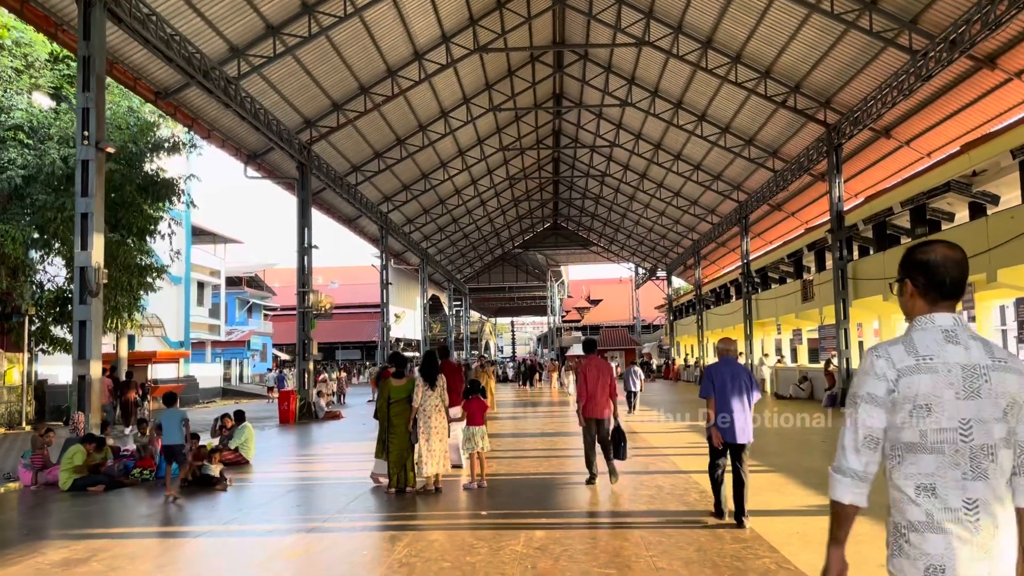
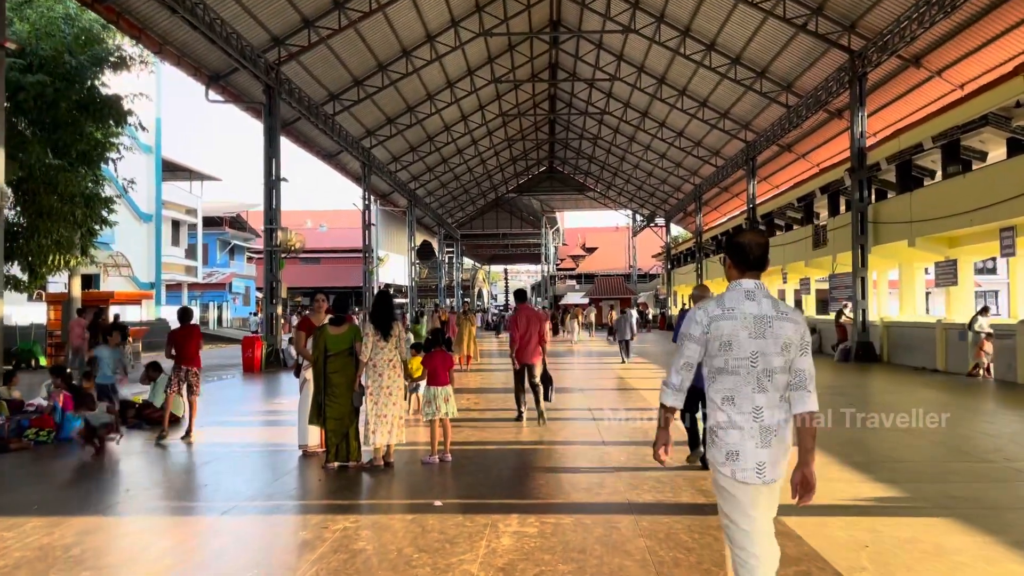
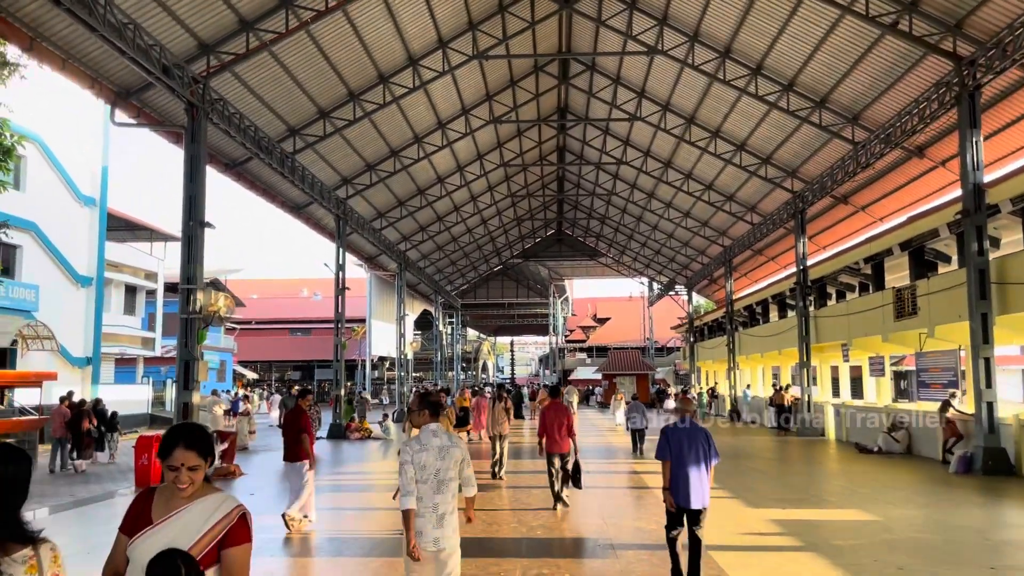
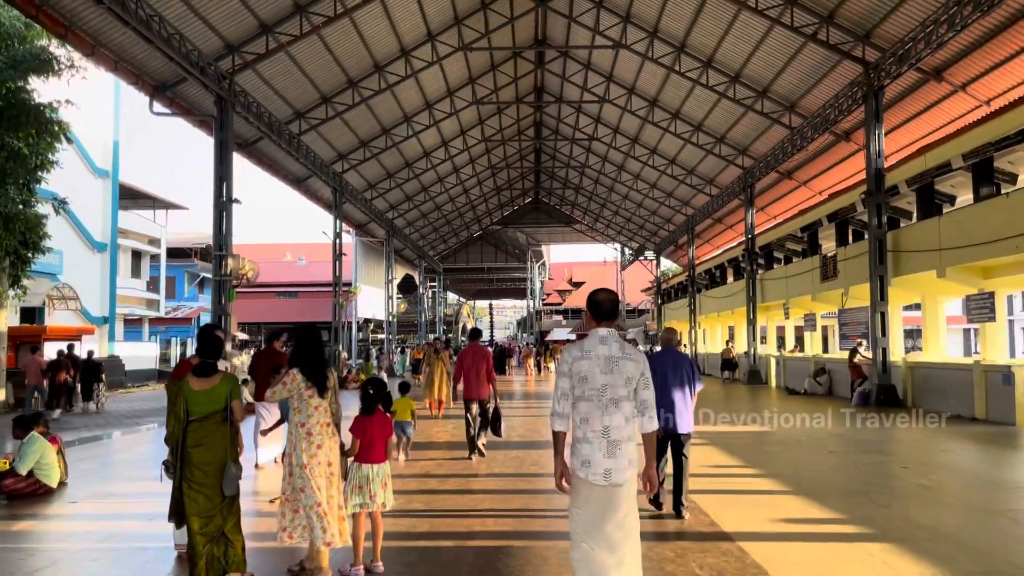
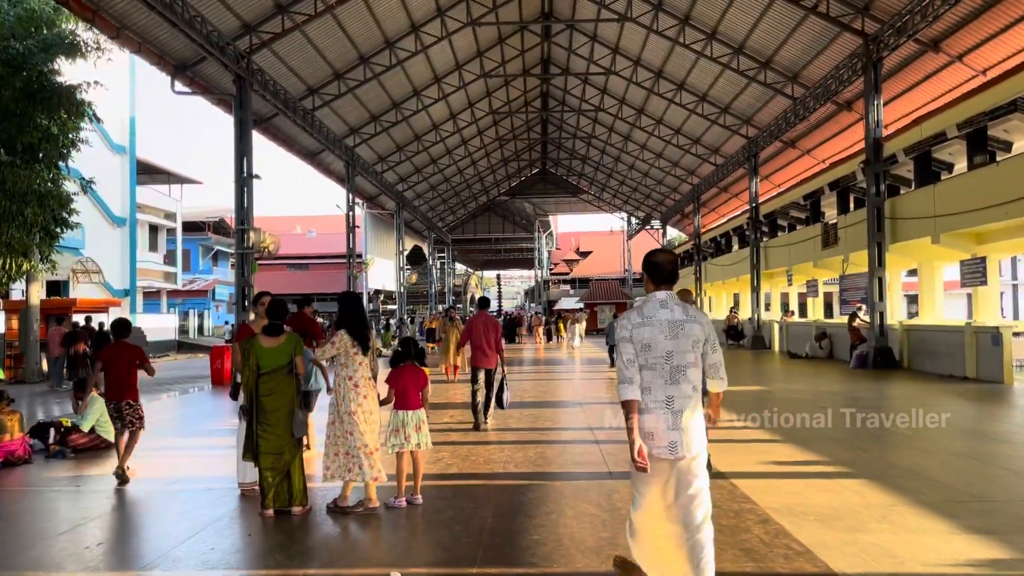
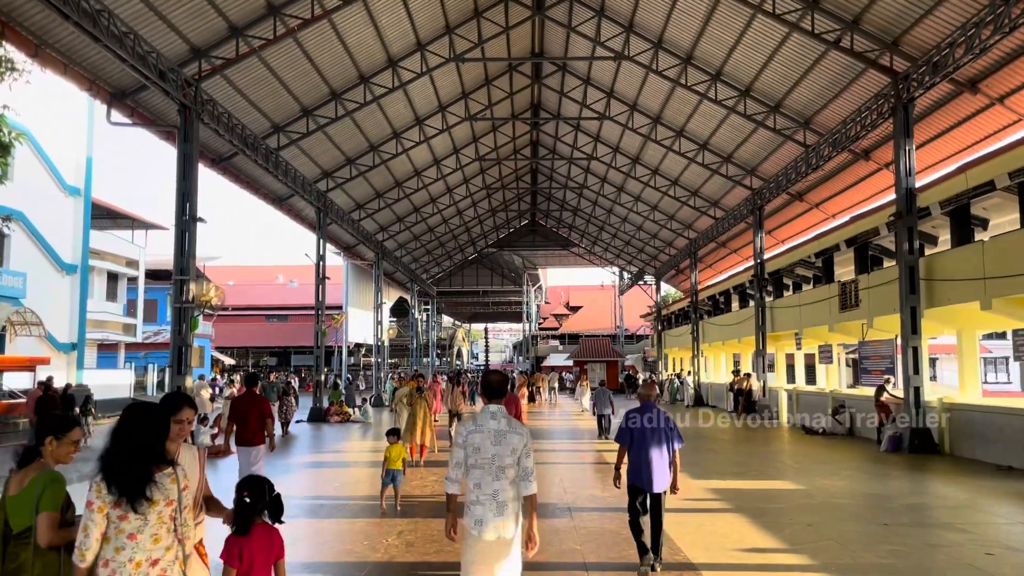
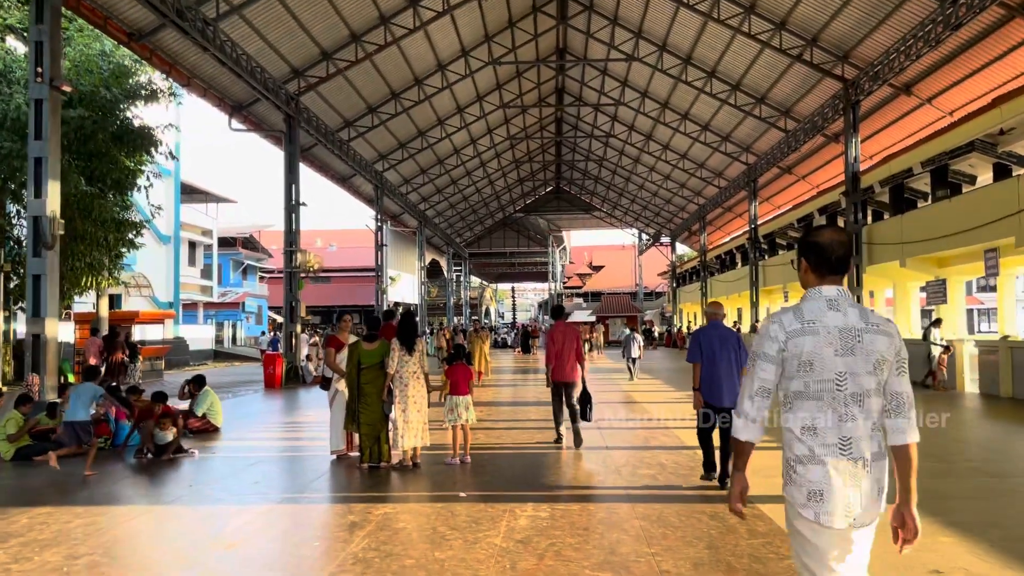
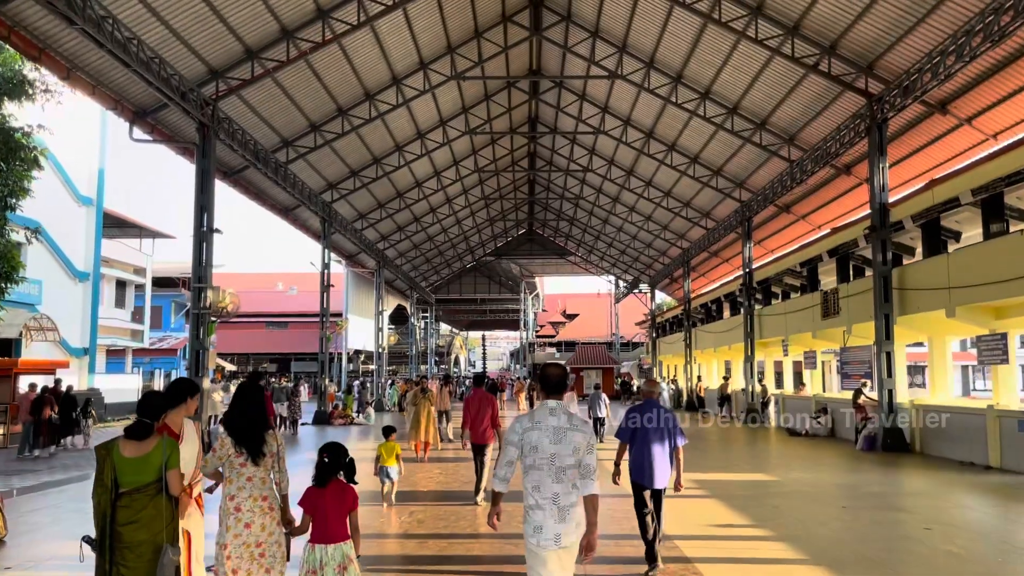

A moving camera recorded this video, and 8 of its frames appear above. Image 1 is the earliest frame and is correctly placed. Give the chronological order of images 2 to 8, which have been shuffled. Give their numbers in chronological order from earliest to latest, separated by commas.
7, 2, 5, 4, 8, 6, 3
